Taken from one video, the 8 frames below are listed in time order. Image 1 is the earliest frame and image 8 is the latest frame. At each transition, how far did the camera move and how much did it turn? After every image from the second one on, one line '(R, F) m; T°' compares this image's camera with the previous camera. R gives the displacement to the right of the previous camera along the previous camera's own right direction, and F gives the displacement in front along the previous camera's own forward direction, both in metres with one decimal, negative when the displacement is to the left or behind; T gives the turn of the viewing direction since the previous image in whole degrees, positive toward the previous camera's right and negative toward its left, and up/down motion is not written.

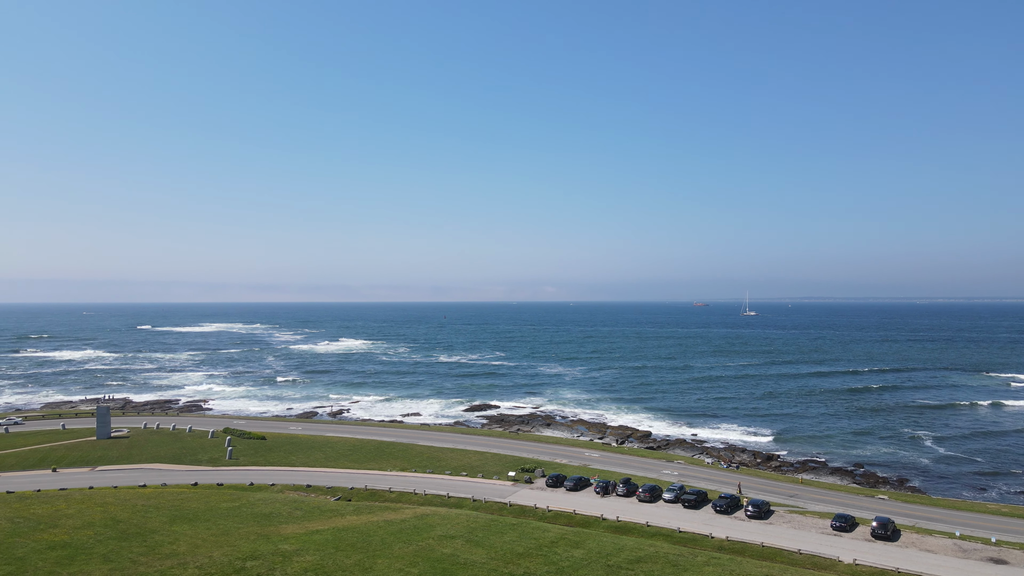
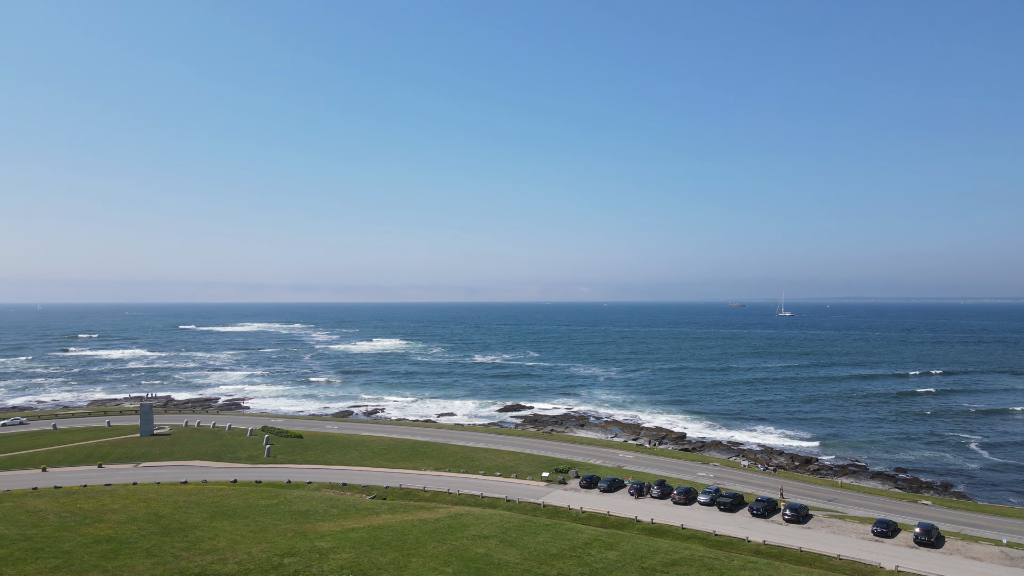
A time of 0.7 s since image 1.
(-0.4, 0.0) m; -2°
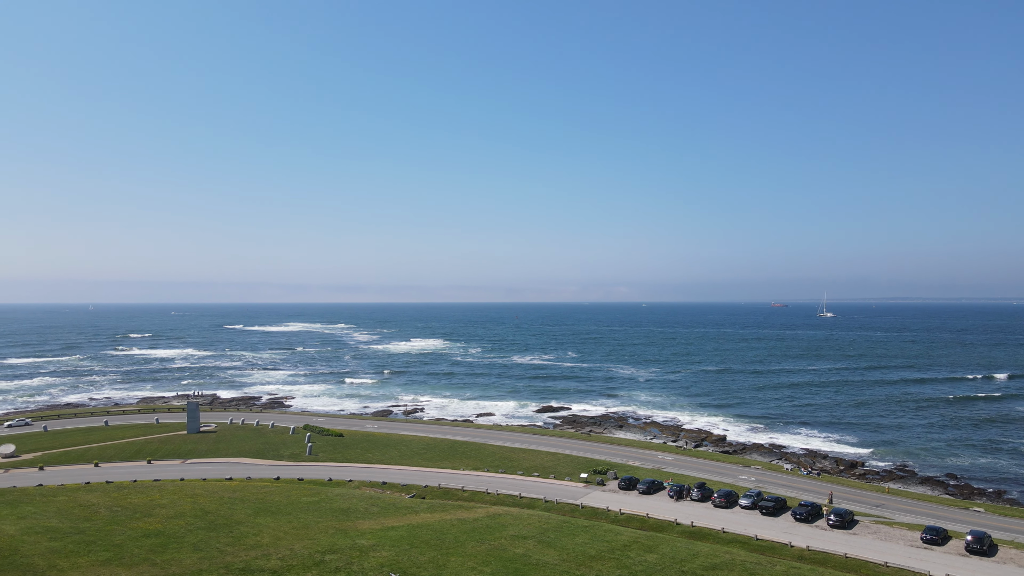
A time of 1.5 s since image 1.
(-0.5, 0.0) m; -3°
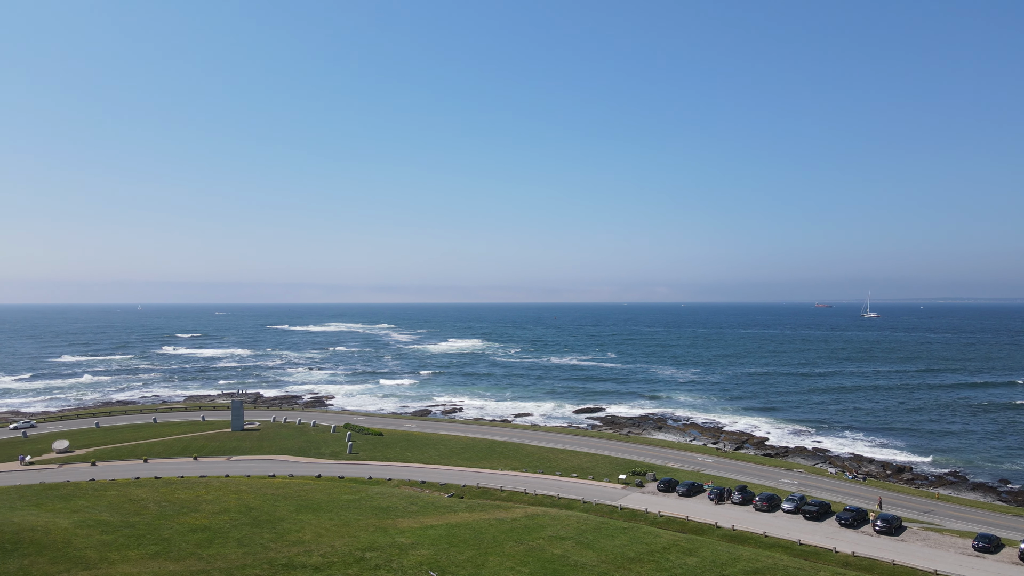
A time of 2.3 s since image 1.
(-0.5, 0.0) m; -3°
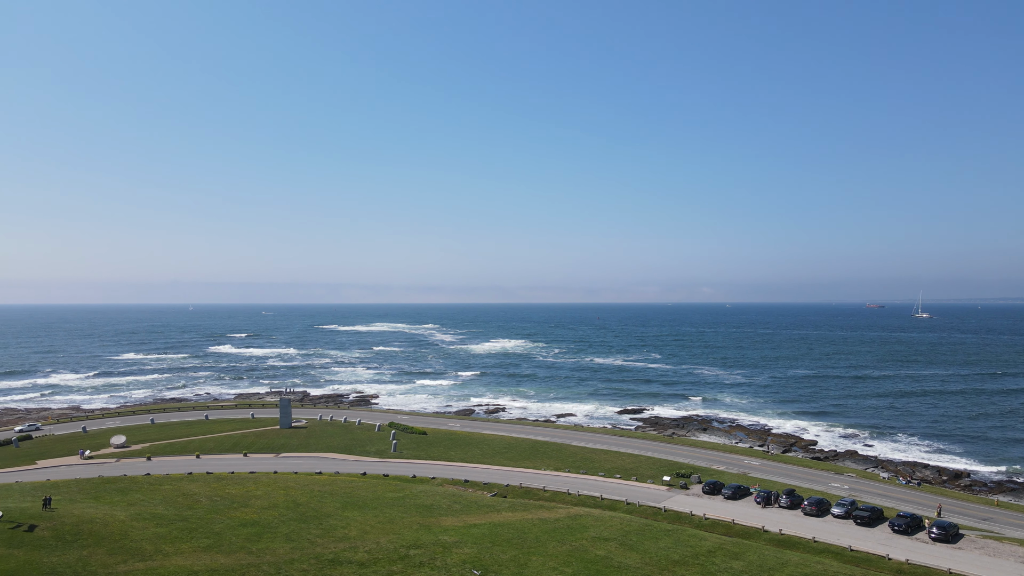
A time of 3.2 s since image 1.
(-0.6, 0.0) m; -3°
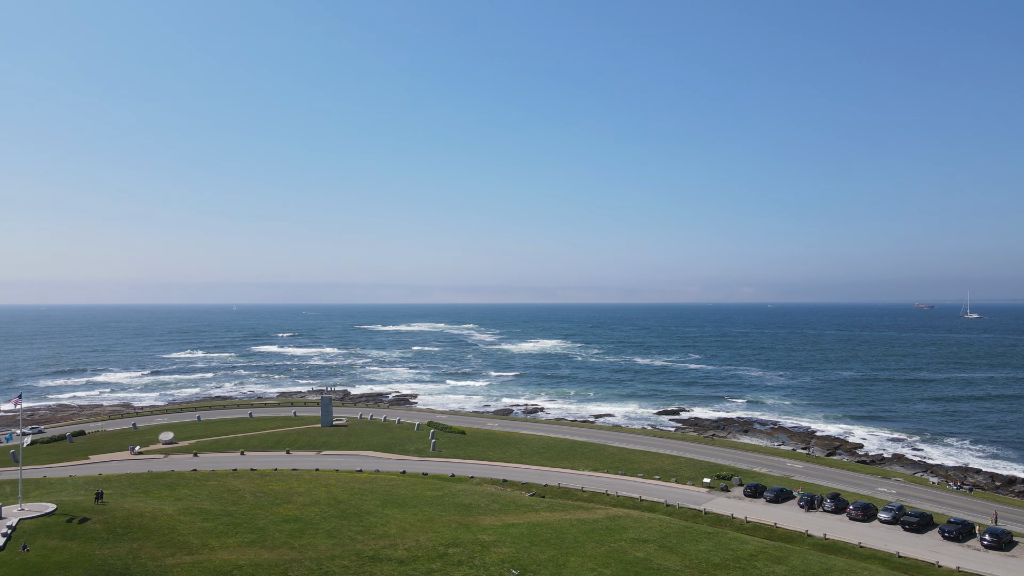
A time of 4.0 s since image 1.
(-0.5, -0.1) m; -3°
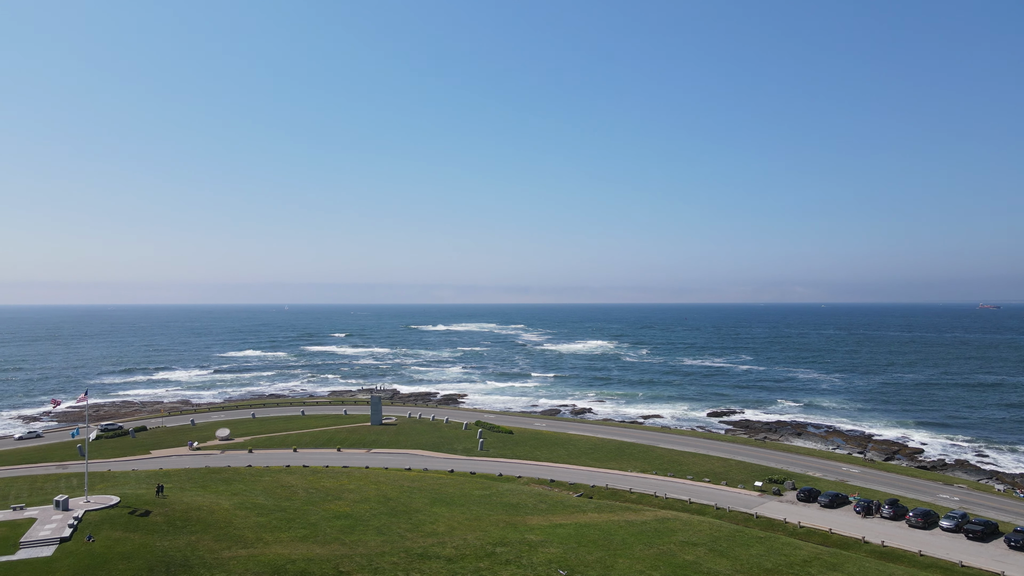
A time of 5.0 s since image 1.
(-0.6, -0.1) m; -3°
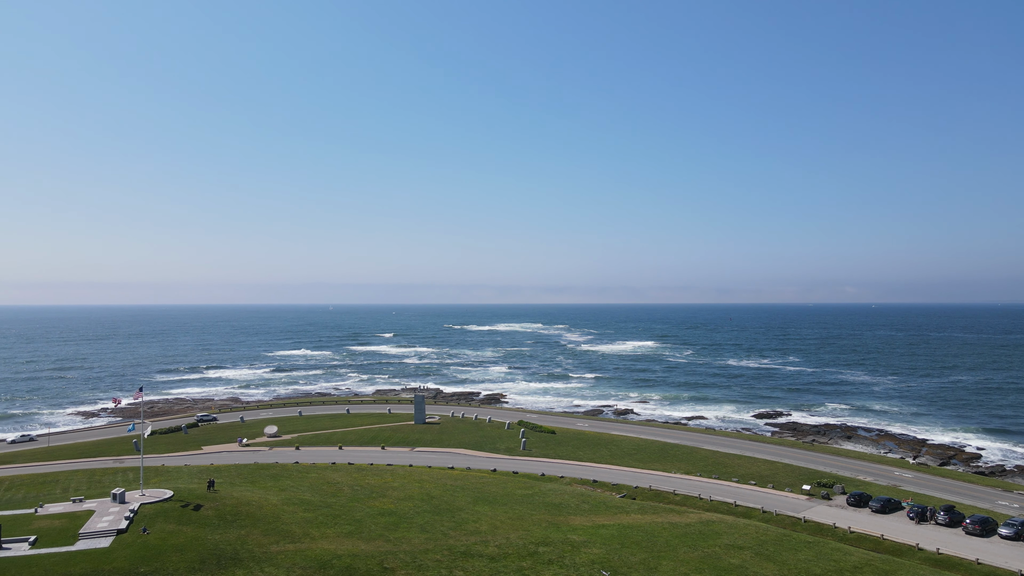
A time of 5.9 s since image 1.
(-0.5, -0.1) m; -3°
